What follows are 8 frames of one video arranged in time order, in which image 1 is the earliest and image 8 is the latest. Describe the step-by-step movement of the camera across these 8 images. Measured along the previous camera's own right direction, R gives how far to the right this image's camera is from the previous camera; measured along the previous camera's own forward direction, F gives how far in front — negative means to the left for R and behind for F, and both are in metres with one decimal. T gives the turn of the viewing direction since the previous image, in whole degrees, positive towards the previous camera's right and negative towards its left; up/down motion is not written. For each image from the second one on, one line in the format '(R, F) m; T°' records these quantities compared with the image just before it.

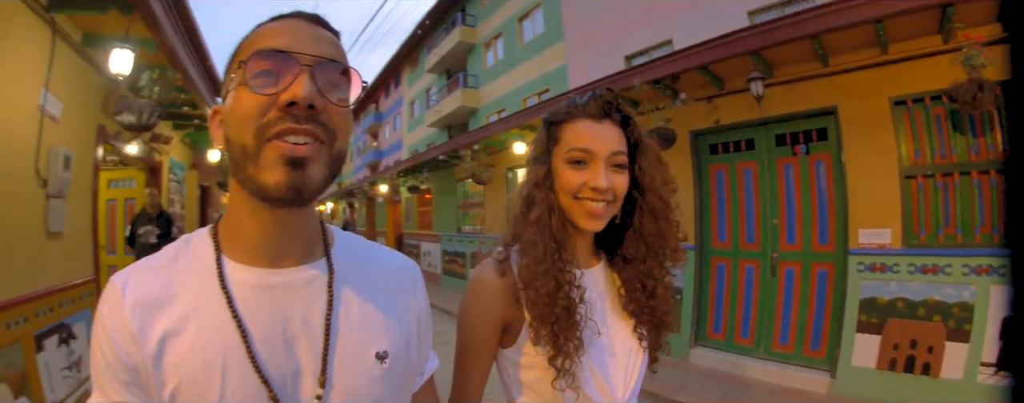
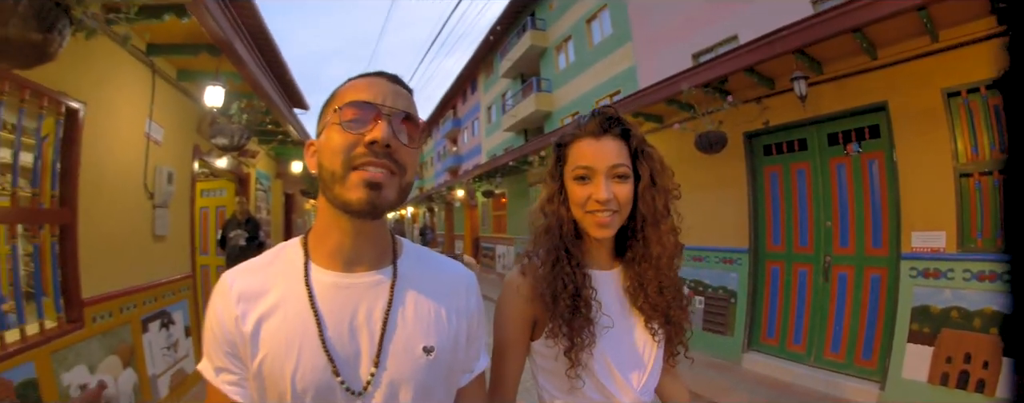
(+0.1, -0.2) m; -6°
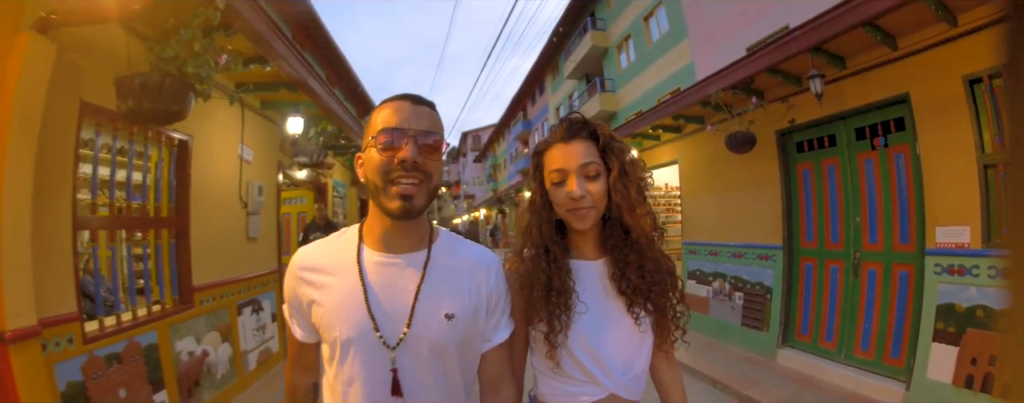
(+0.2, -0.4) m; -6°
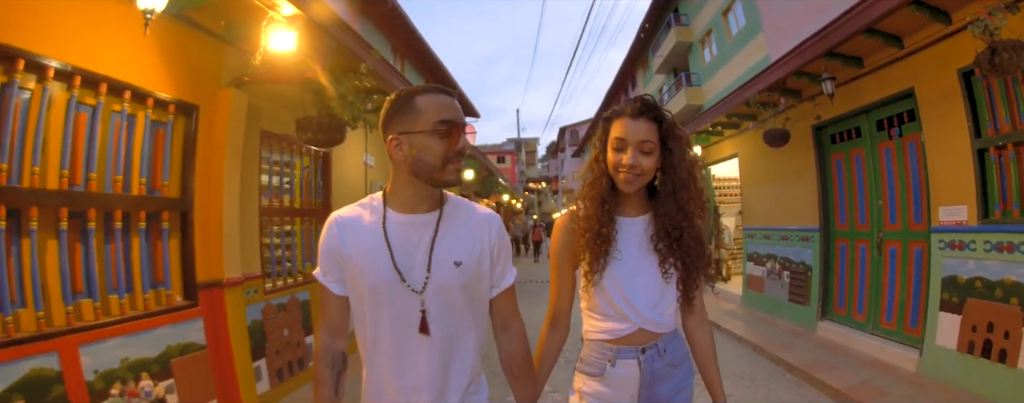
(+0.3, -0.9) m; -8°
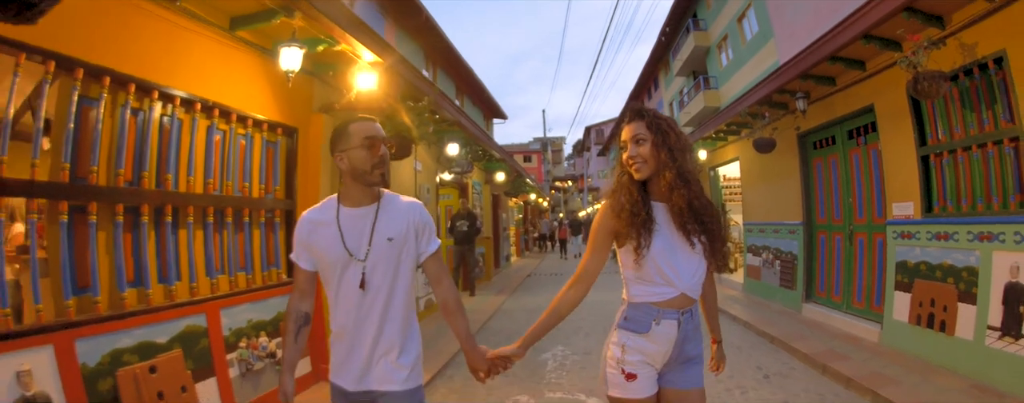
(0.0, -1.0) m; -2°
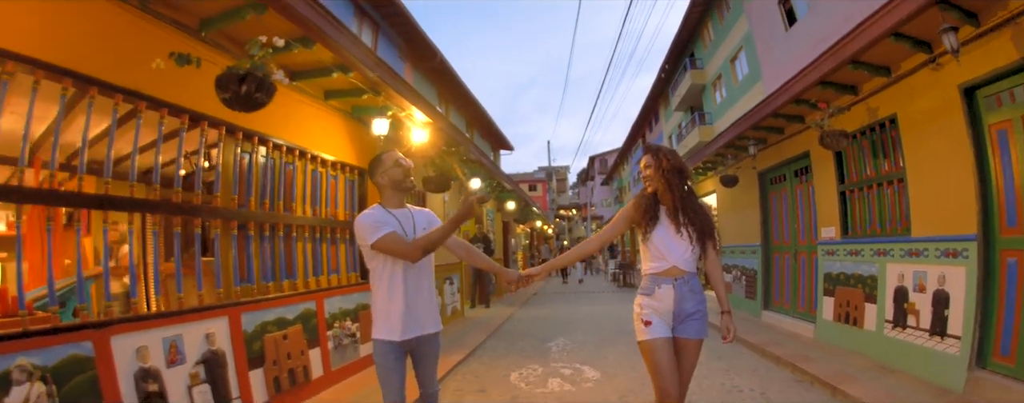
(-0.1, -1.5) m; 0°
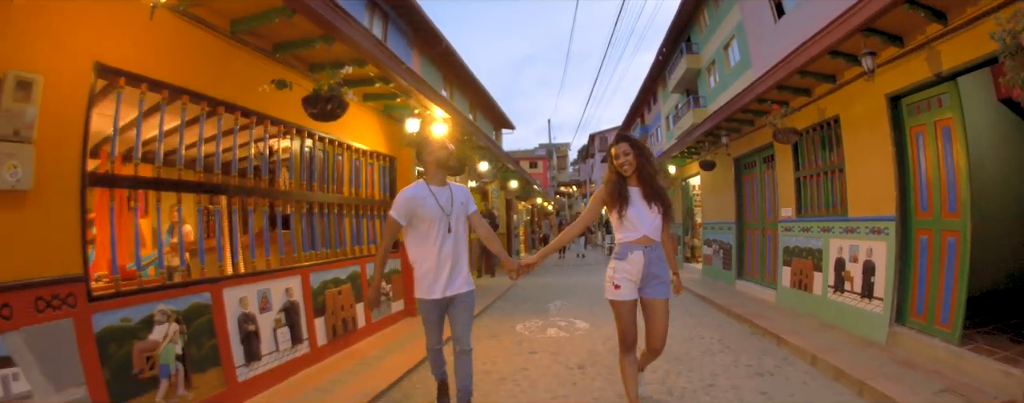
(-0.1, -1.2) m; 0°
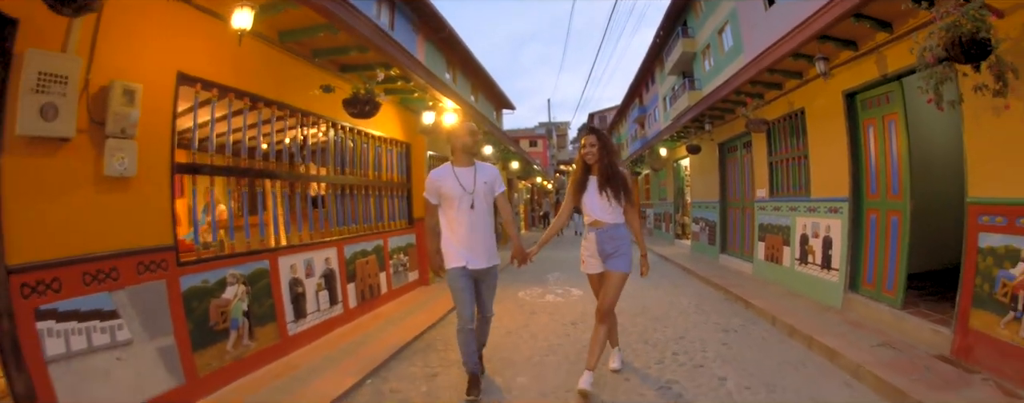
(0.0, -0.9) m; 0°
